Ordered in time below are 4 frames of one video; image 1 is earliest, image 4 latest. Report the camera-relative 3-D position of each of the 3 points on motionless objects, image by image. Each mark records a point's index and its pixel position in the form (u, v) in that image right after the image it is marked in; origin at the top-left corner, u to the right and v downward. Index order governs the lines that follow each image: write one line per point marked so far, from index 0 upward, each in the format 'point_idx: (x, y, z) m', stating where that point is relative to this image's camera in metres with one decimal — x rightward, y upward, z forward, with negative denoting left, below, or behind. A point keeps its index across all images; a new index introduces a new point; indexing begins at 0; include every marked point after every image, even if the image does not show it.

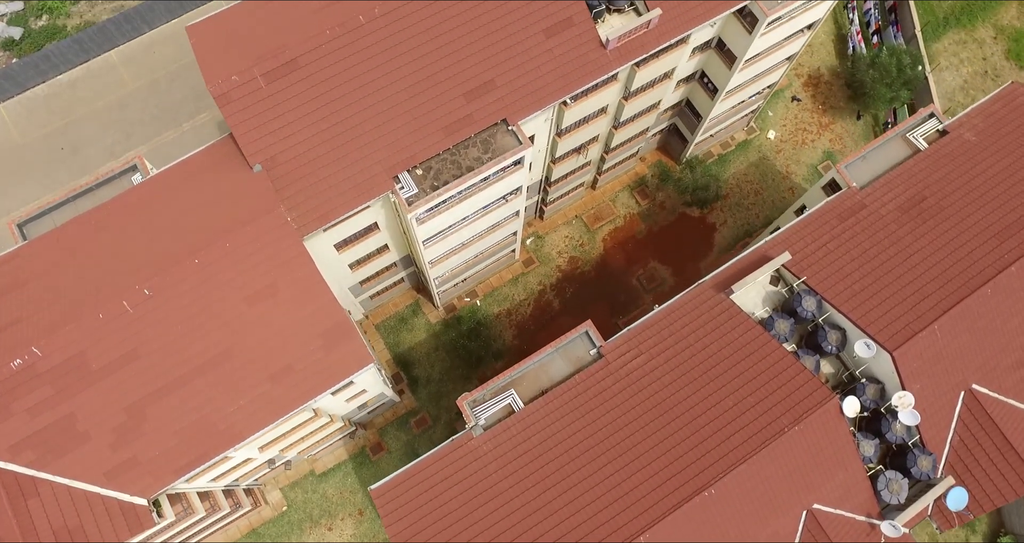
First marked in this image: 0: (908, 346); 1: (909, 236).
0: (+21.4, -4.1, +17.7) m
1: (+24.0, +2.1, +19.8) m
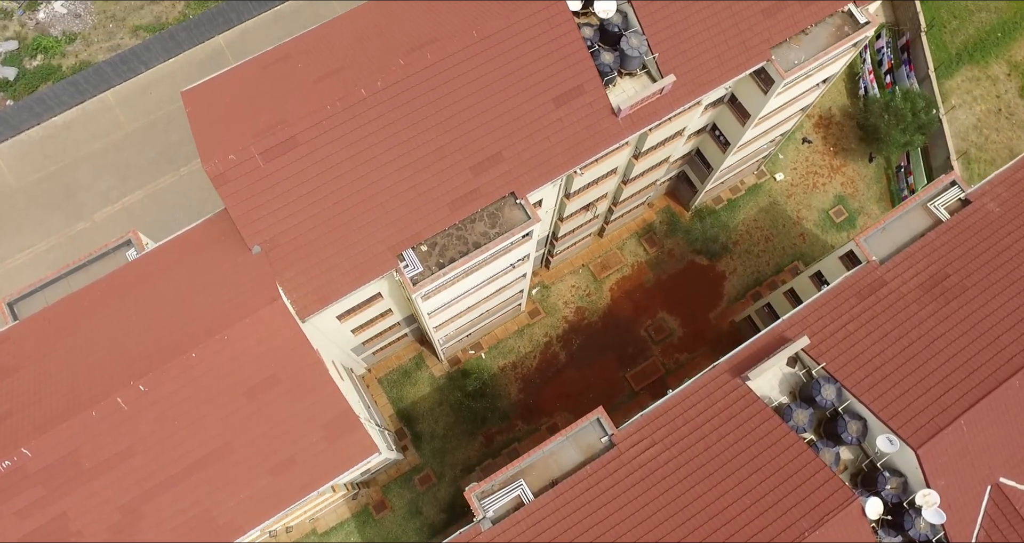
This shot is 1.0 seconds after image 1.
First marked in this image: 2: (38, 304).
0: (+21.9, -8.9, +17.1) m
1: (+24.5, -2.7, +19.1) m
2: (-28.8, -2.0, +19.9) m
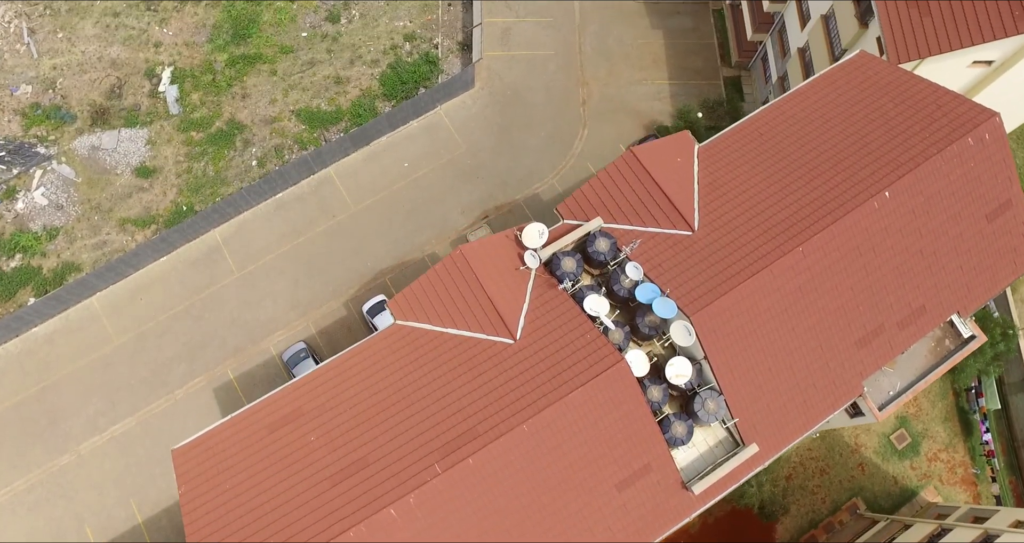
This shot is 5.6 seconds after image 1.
0: (+24.7, -30.7, +14.3) m
1: (+27.3, -24.5, +16.2) m
2: (-26.0, -23.6, +16.9) m
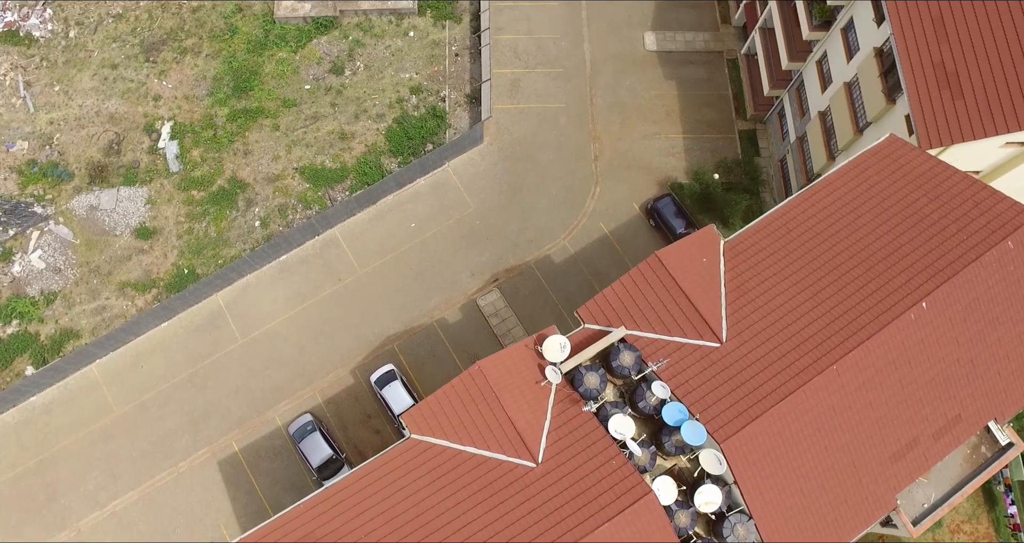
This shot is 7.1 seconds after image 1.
0: (+25.8, -36.8, +13.6) m
1: (+28.4, -30.6, +15.5) m
2: (-24.9, -29.8, +16.2) m
